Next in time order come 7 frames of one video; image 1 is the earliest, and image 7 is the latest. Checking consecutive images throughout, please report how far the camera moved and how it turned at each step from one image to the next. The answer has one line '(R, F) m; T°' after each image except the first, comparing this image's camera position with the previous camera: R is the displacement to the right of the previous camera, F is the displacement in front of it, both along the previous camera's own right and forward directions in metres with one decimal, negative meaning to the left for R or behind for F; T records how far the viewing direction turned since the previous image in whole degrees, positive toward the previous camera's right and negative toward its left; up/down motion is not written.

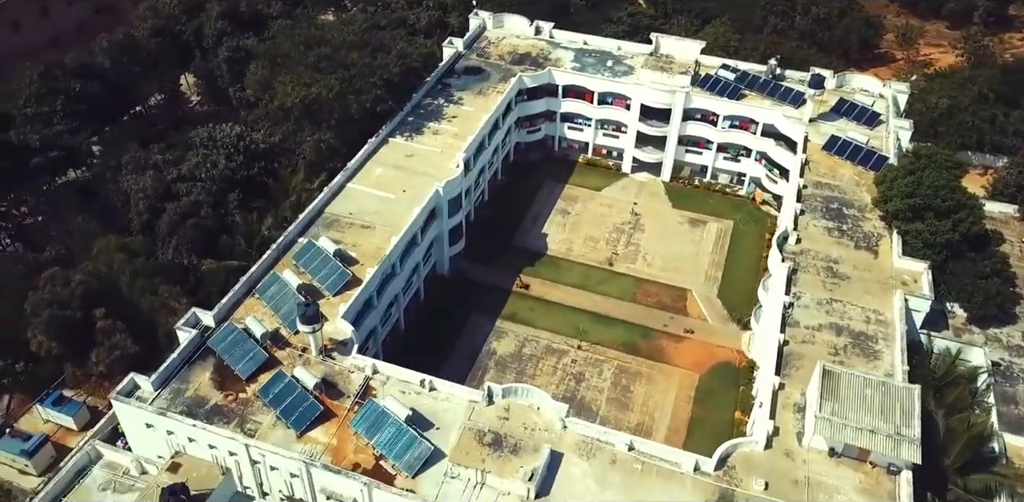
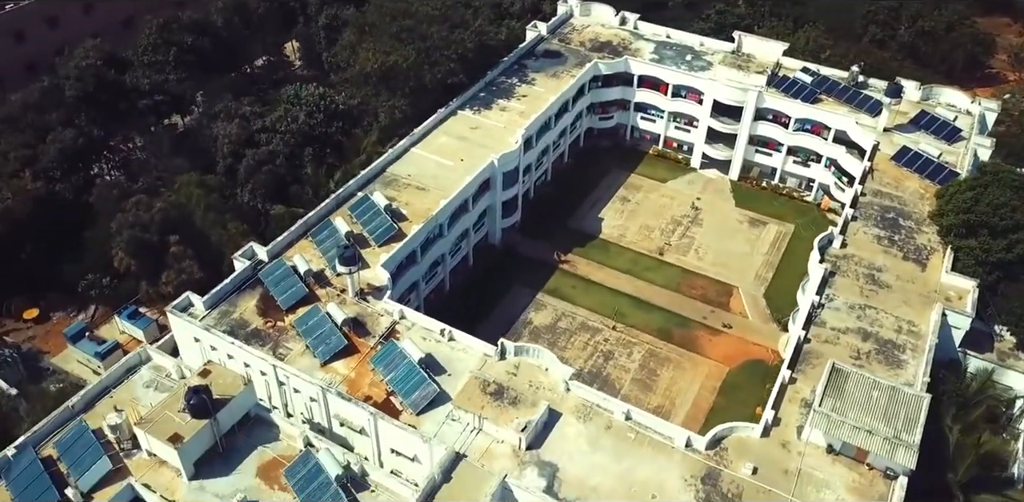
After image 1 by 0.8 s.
(+4.2, -1.7) m; -8°
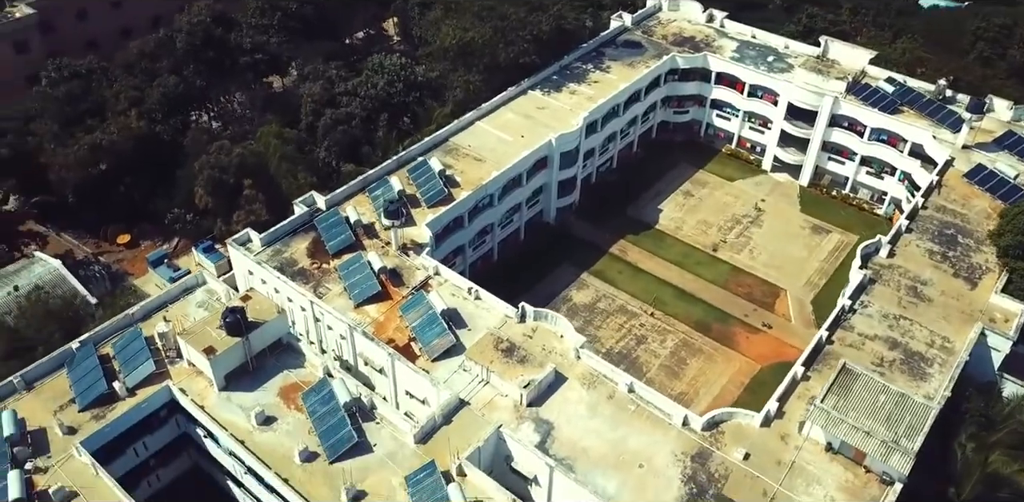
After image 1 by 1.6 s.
(+4.2, -1.6) m; -8°
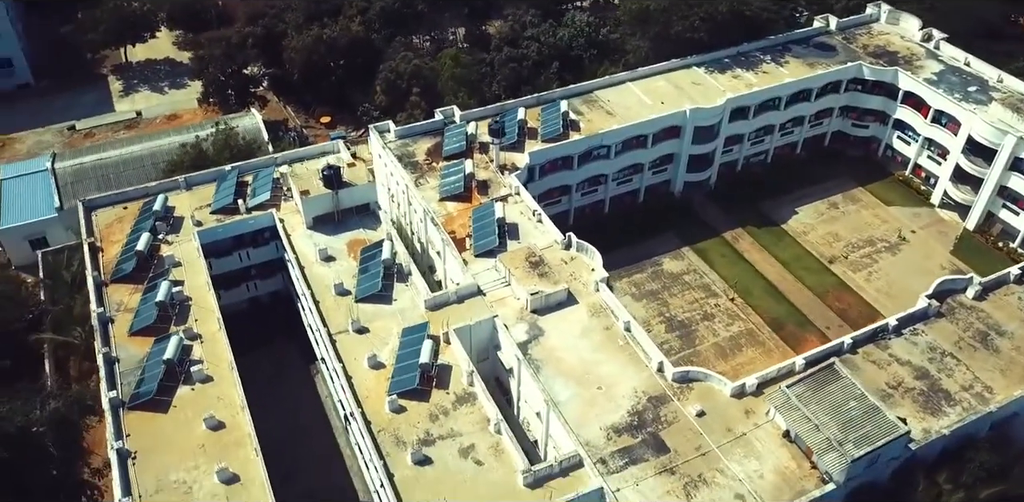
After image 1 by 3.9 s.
(+12.9, -2.5) m; -19°
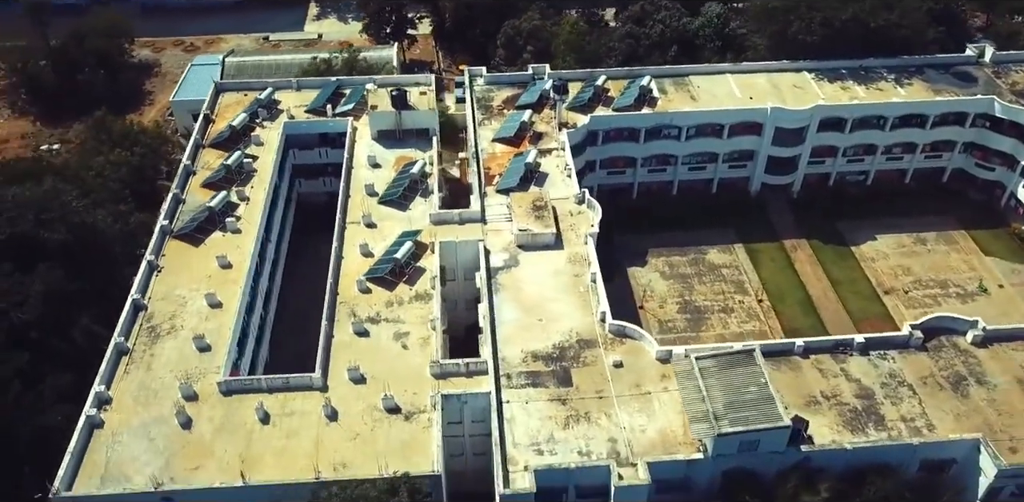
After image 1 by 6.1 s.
(+13.8, -1.9) m; -16°
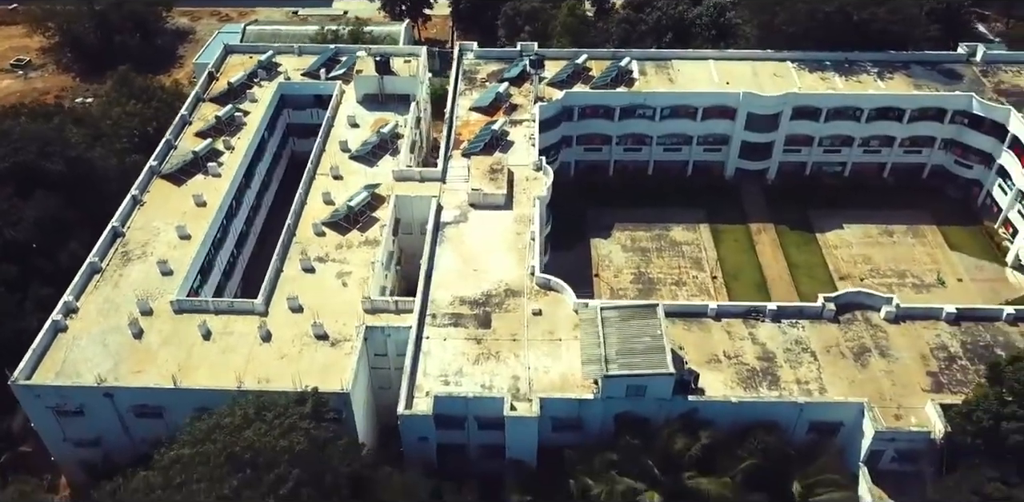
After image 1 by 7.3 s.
(+7.2, -2.6) m; -5°
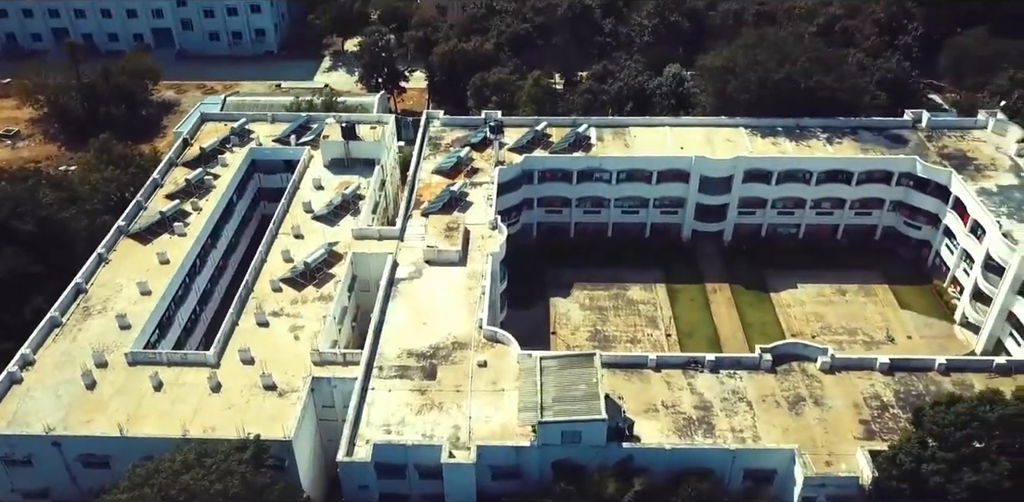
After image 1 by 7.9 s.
(+3.0, -1.4) m; 0°
